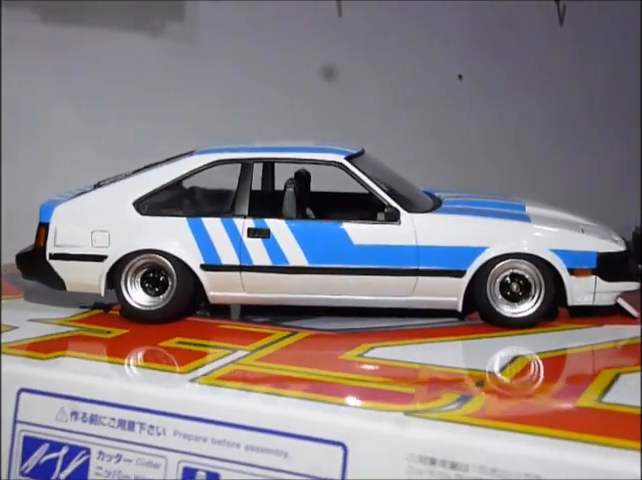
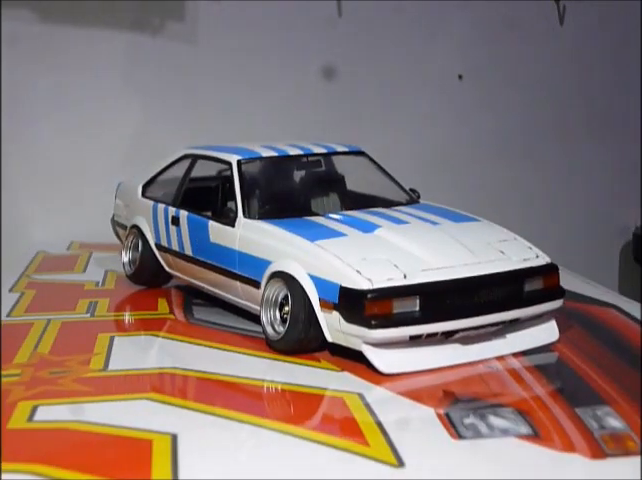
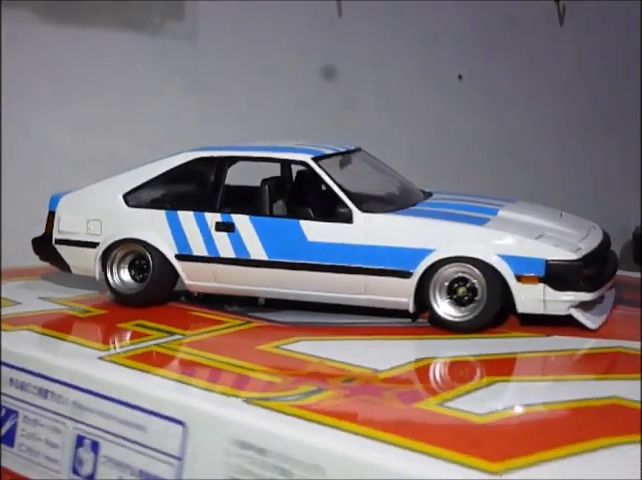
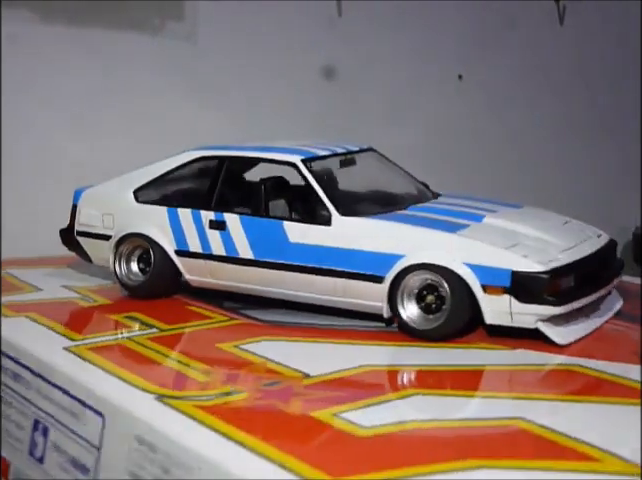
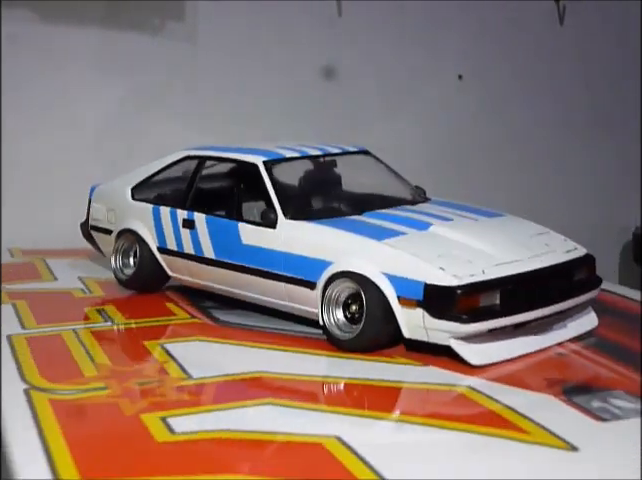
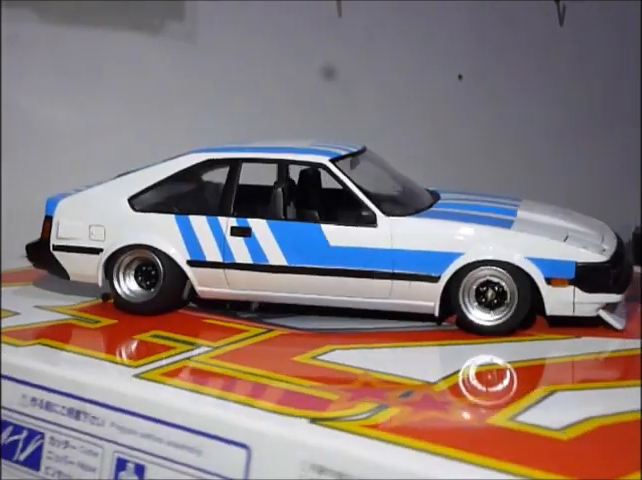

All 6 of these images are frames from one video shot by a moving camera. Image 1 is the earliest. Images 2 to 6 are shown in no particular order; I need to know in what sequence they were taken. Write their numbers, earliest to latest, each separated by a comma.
6, 3, 4, 5, 2
